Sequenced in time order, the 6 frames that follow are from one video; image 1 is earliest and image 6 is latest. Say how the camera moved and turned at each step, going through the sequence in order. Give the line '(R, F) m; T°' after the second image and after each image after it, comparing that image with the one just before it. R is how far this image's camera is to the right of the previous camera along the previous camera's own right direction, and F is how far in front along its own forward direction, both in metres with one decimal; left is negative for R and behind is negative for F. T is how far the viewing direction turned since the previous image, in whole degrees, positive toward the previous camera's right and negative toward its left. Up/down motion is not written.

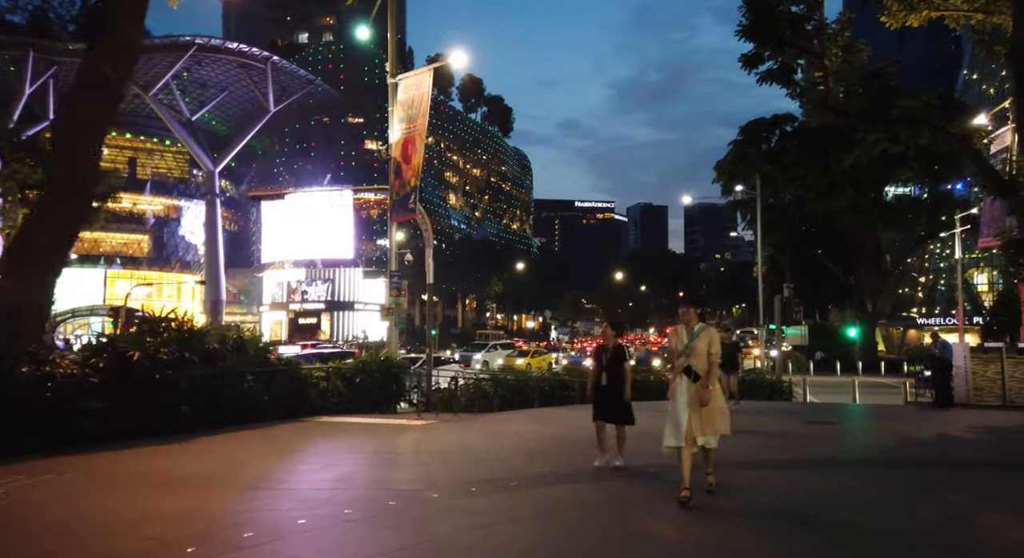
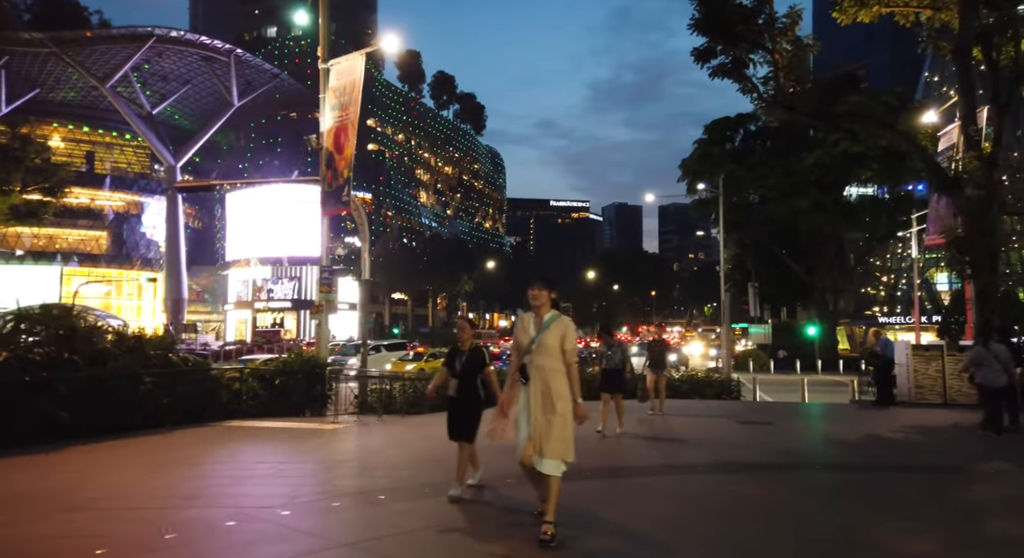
(+0.8, +0.5) m; +2°
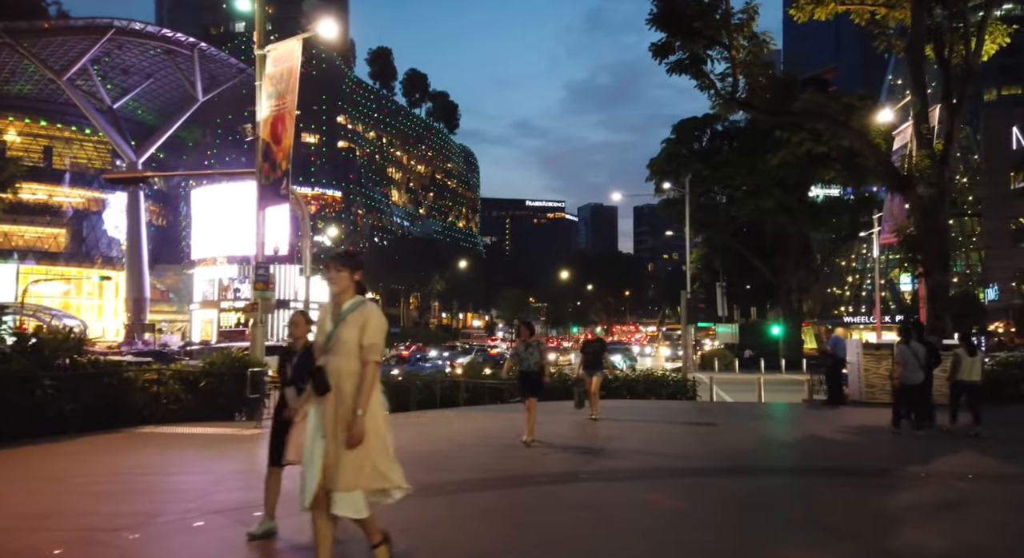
(+0.6, +0.4) m; +2°
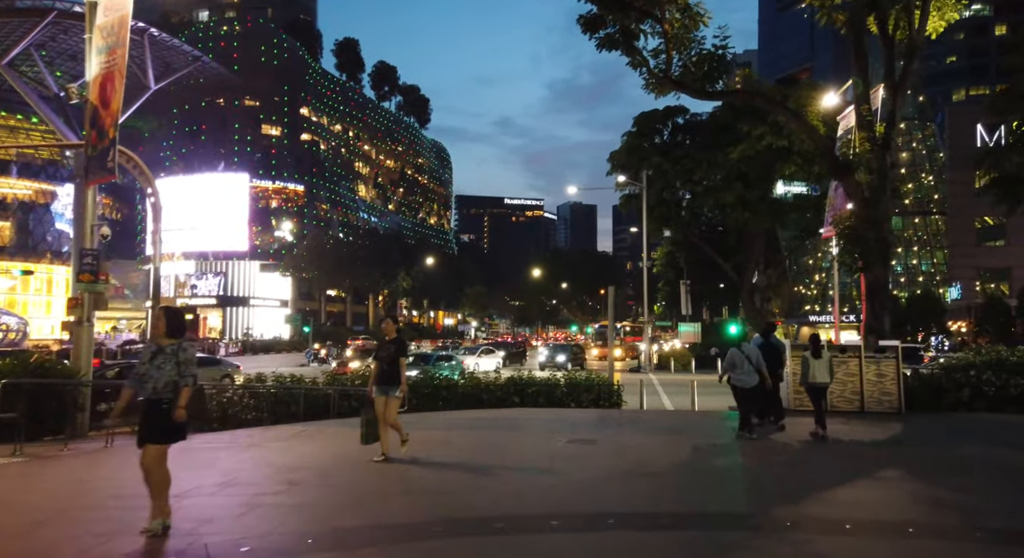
(+1.7, +1.7) m; +2°
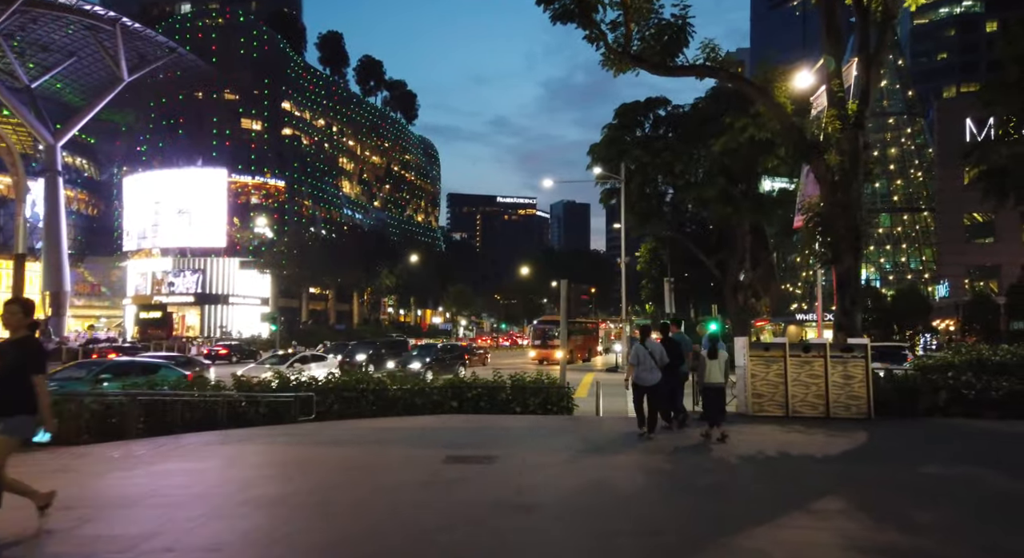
(+1.1, +1.5) m; 0°
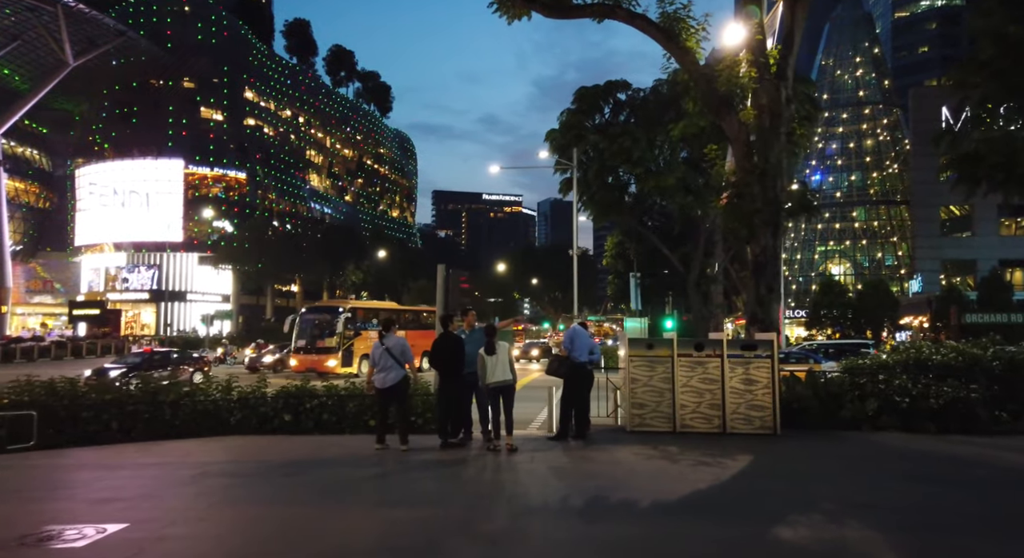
(+2.3, +2.6) m; +1°
